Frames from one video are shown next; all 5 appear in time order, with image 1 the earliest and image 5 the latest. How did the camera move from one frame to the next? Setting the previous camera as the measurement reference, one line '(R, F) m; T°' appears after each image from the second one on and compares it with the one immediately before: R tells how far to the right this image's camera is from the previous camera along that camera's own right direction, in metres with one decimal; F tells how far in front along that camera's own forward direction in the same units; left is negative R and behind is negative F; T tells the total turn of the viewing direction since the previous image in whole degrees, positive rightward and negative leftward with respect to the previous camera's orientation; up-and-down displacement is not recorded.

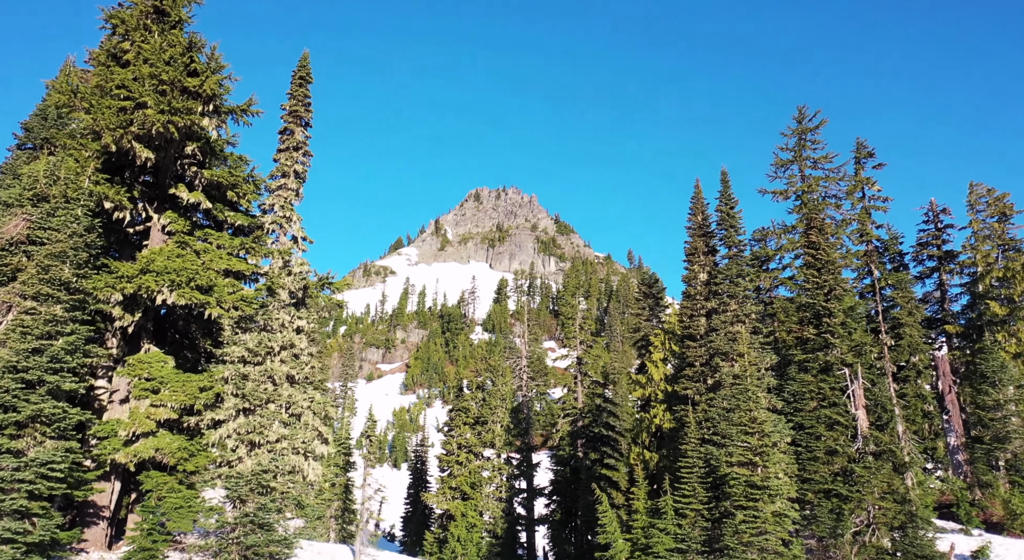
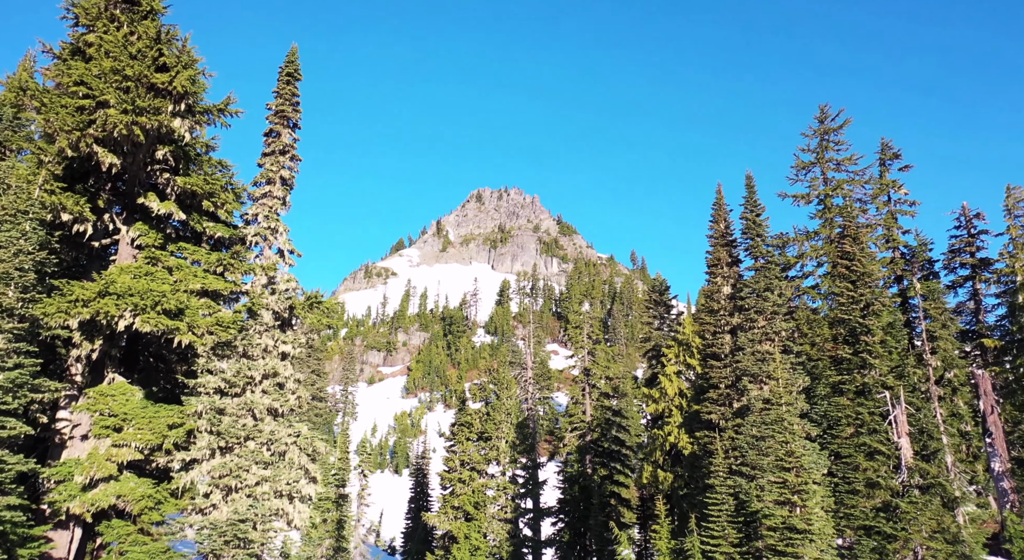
(-0.3, +3.2) m; 0°
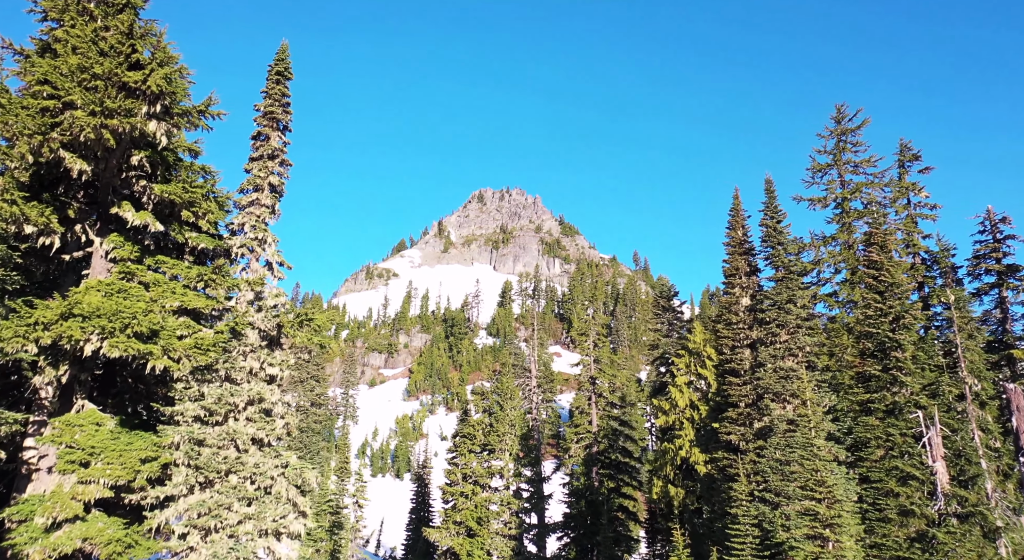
(-0.2, +2.2) m; 0°
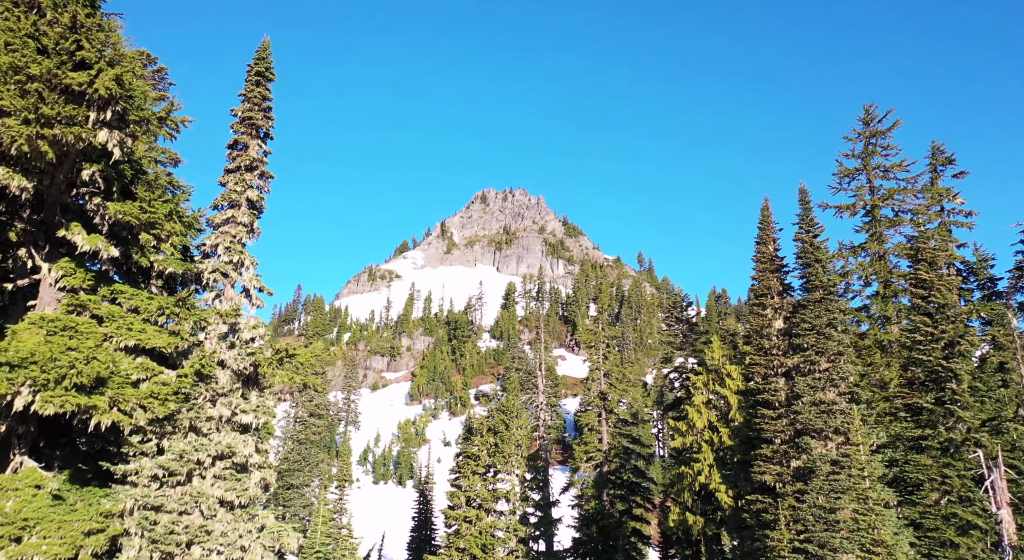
(-0.2, +3.4) m; 0°
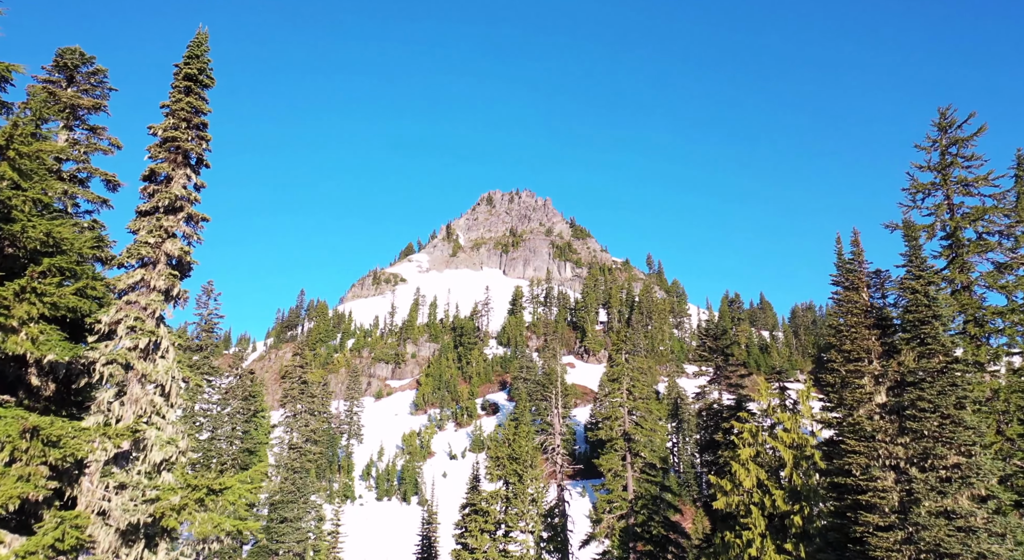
(-0.5, +7.4) m; 0°
